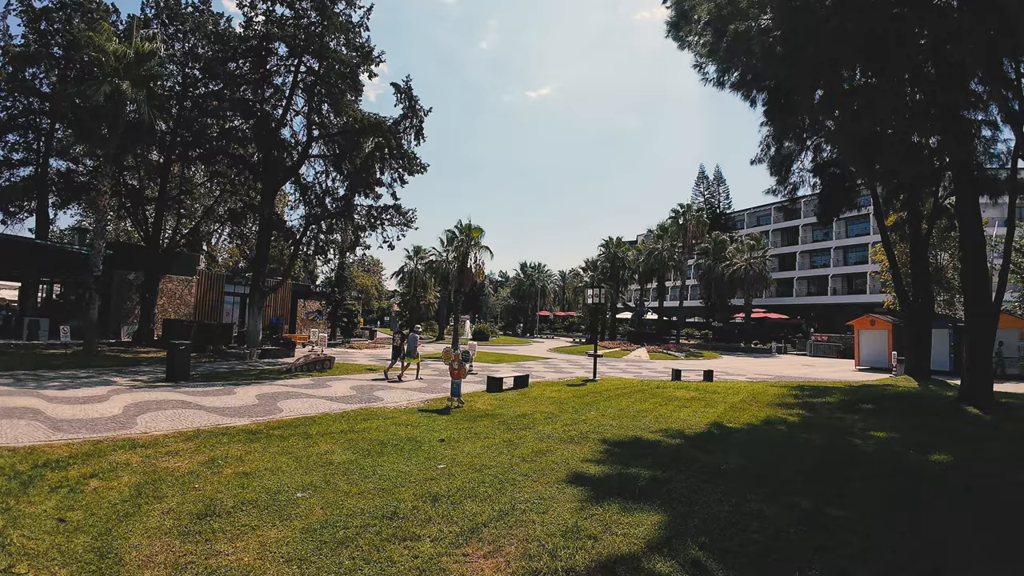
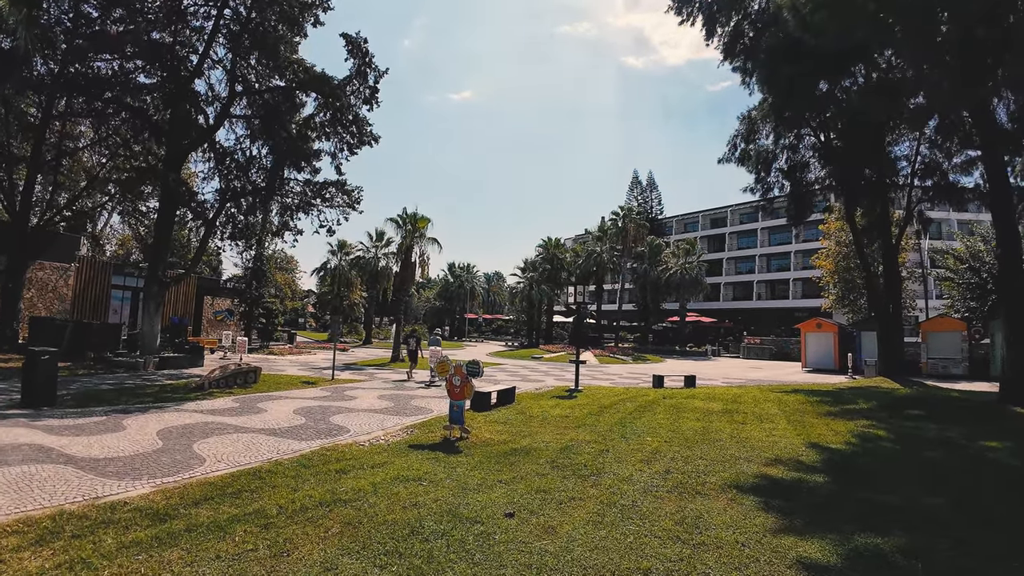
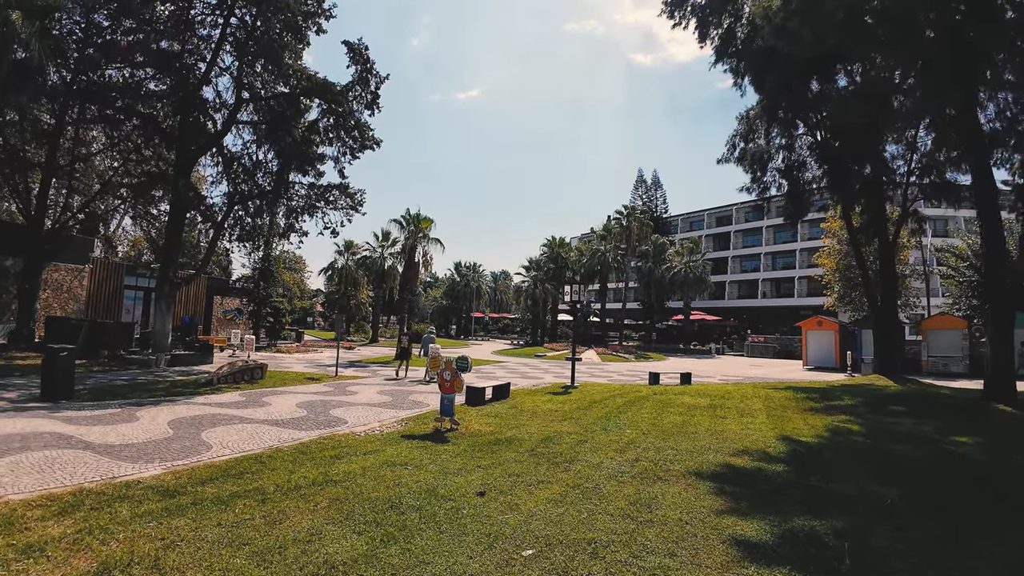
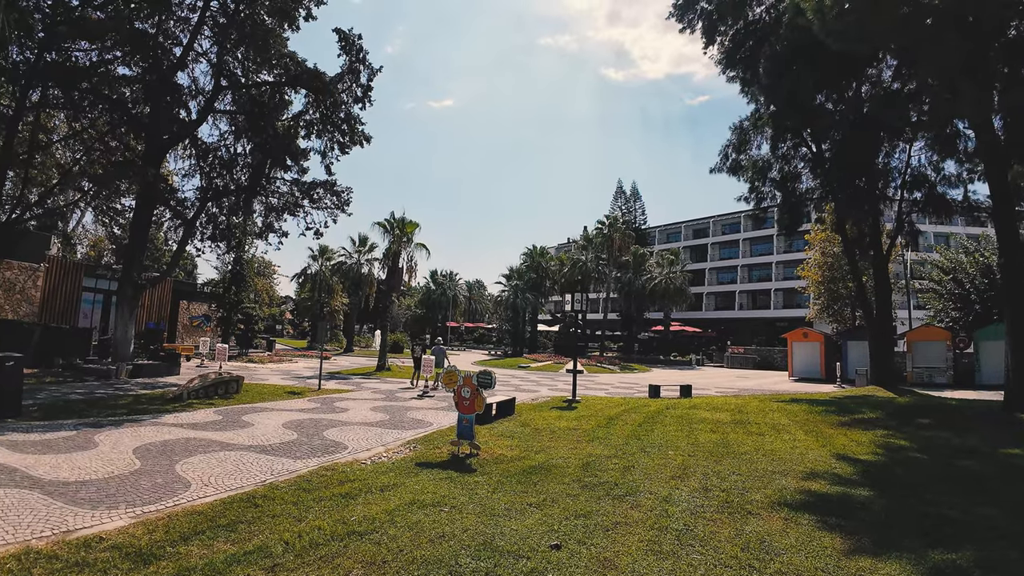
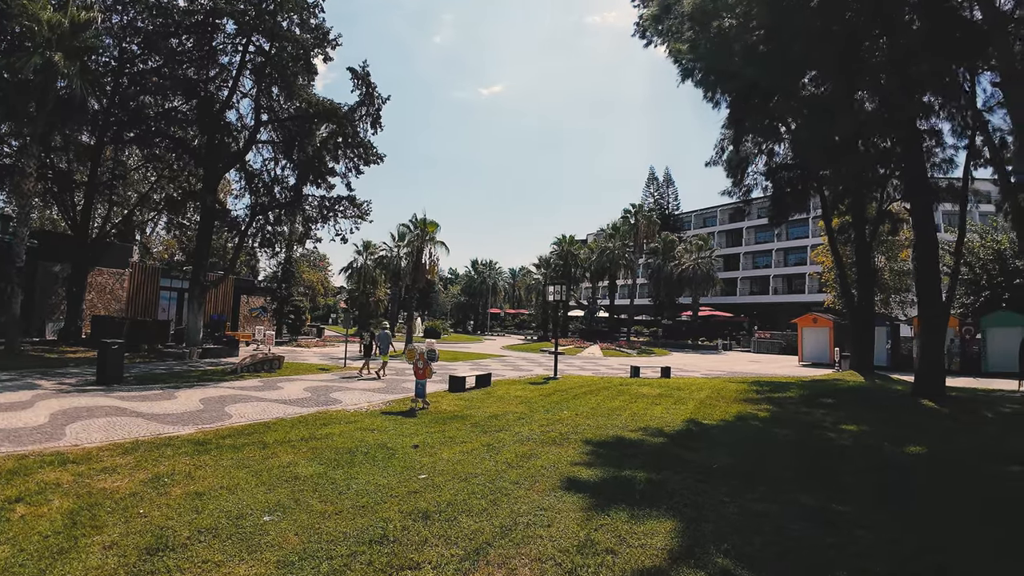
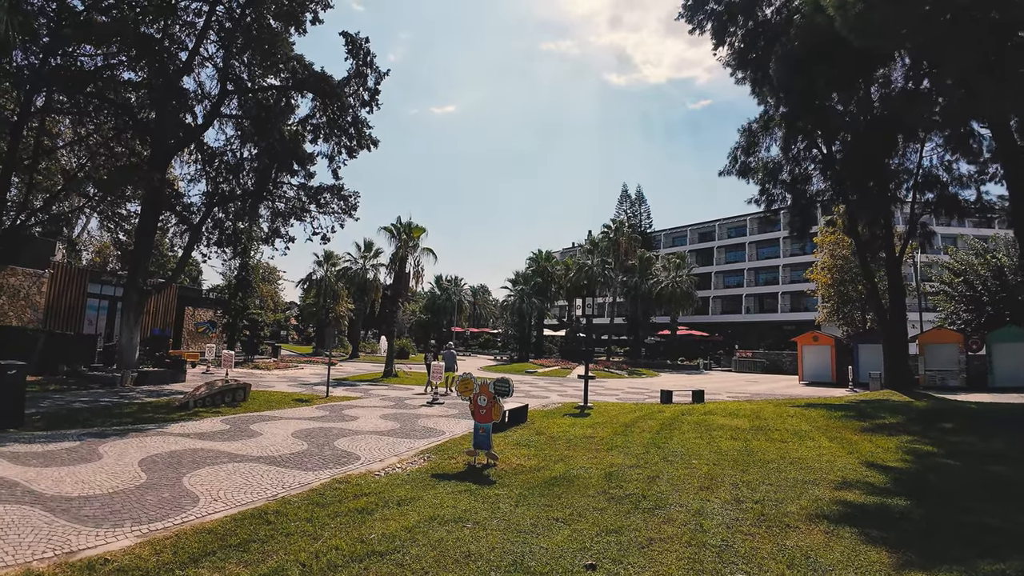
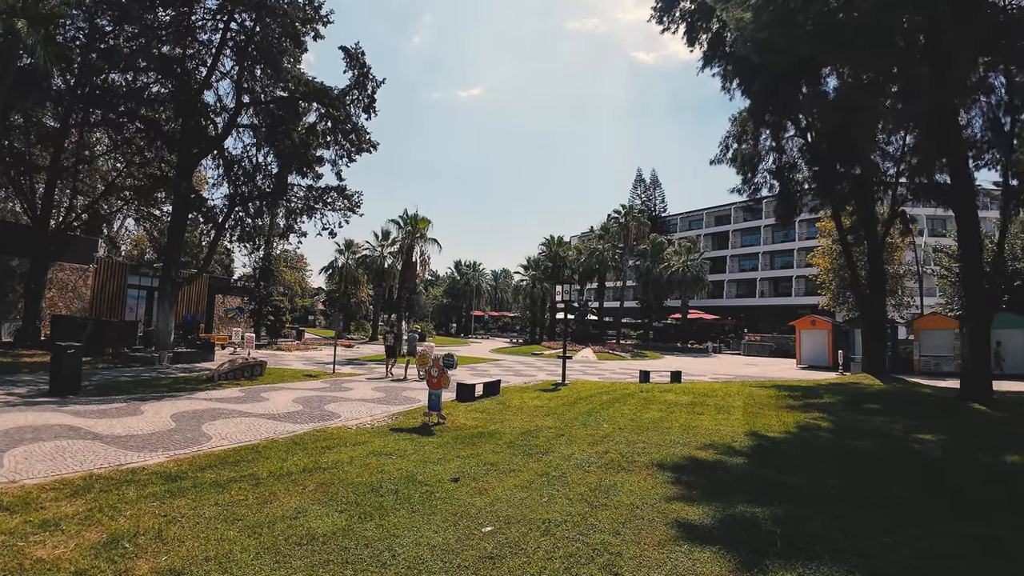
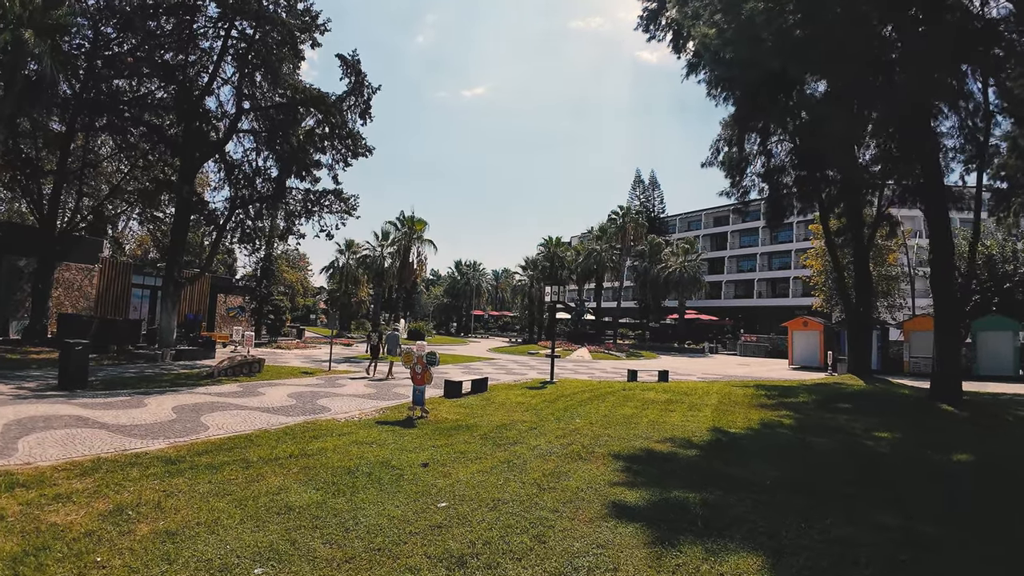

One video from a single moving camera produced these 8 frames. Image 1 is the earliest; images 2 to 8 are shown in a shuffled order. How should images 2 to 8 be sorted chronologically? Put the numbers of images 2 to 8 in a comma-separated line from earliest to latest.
5, 8, 7, 3, 2, 4, 6
